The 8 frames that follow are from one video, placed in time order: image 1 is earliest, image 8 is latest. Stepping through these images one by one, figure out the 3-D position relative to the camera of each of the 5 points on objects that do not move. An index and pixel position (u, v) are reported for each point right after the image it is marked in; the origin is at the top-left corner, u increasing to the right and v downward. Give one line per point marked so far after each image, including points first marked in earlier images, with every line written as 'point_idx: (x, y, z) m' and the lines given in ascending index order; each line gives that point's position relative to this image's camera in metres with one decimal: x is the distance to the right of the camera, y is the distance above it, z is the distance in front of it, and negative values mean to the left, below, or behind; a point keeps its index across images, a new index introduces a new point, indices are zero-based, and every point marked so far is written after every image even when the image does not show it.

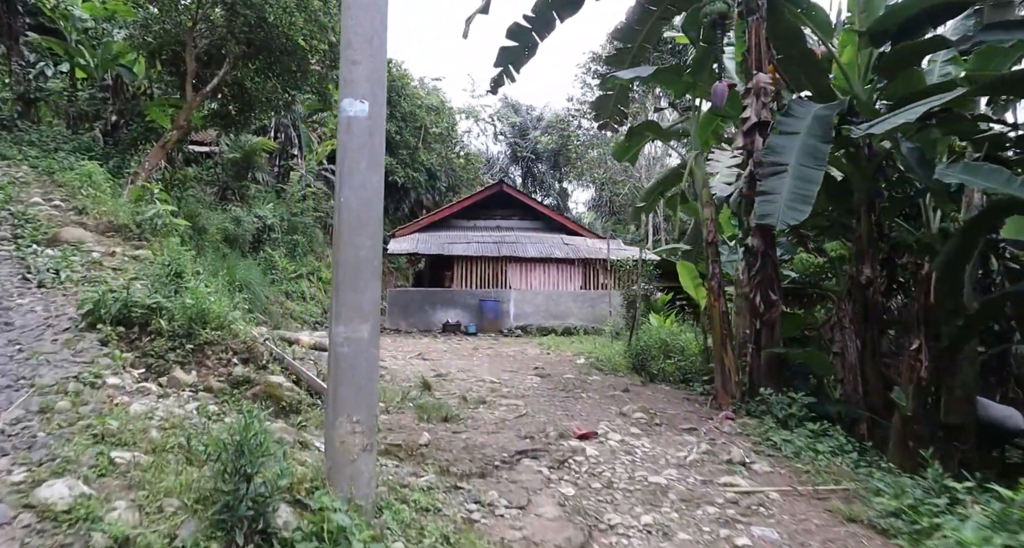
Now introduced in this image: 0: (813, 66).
0: (+2.2, +1.5, +4.3) m
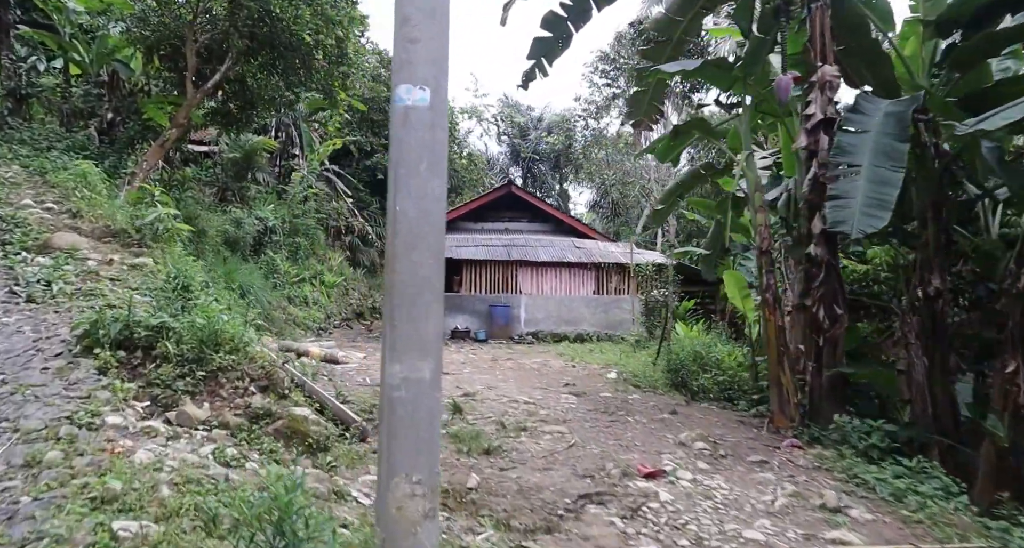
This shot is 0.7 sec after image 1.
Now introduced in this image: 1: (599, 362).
0: (+2.5, +1.5, +4.0) m
1: (+1.0, -1.0, +6.8) m
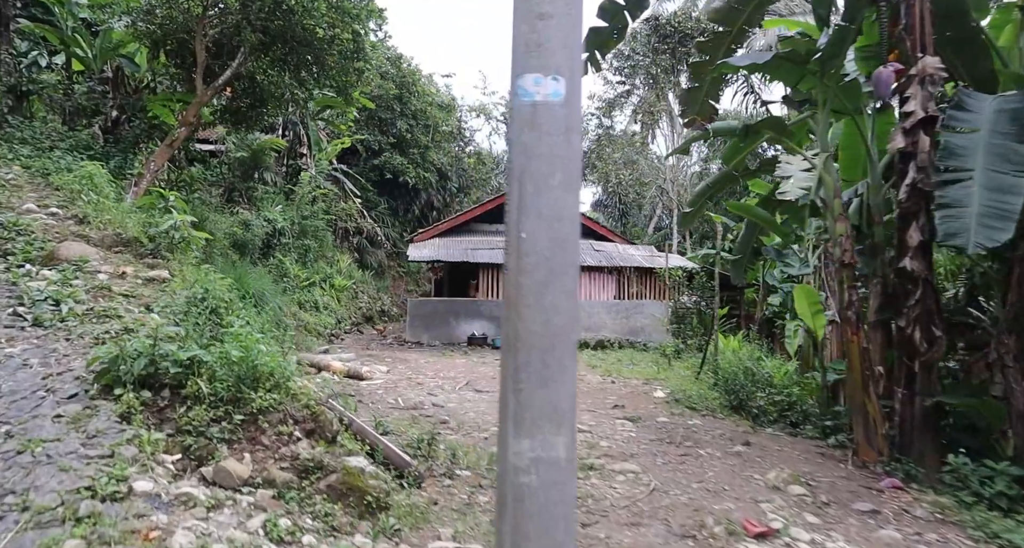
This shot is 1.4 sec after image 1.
0: (+2.8, +1.4, +3.6) m
1: (+1.3, -1.1, +6.4) m
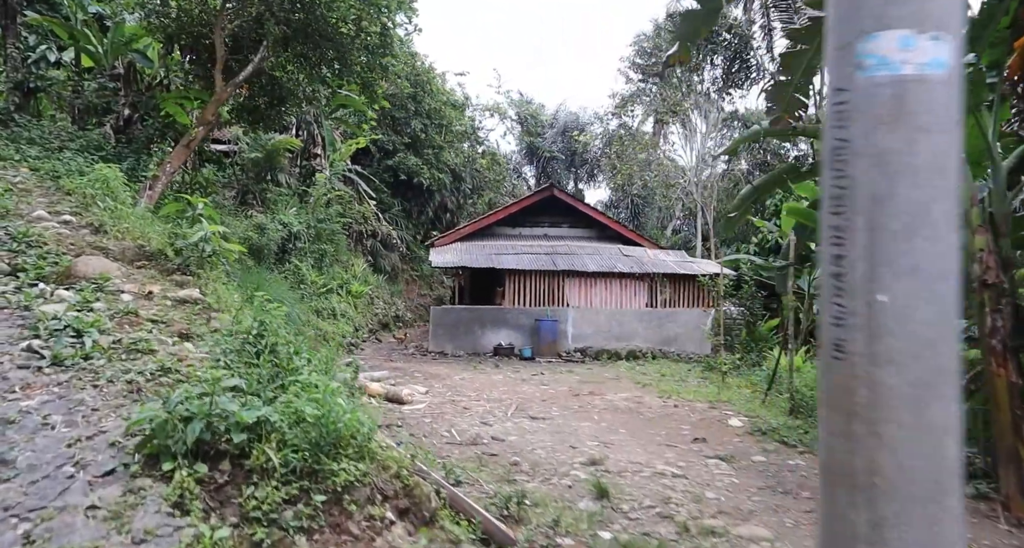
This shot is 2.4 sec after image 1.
0: (+3.3, +1.2, +3.1) m
1: (+1.8, -1.2, +5.9) m
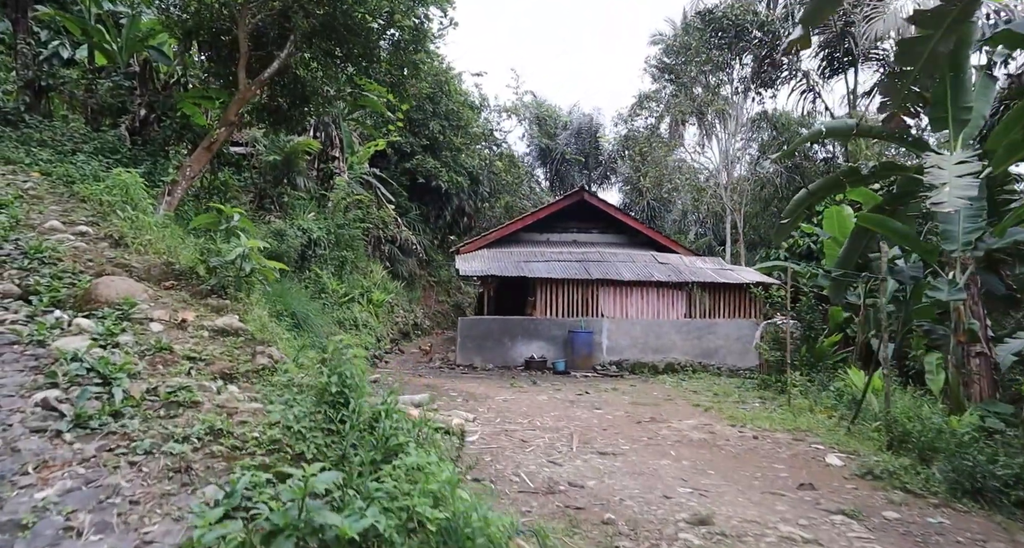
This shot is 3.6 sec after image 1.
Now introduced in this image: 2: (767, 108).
0: (+3.8, +1.1, +2.5) m
1: (+2.4, -1.4, +5.3) m
2: (+7.3, +4.8, +16.8) m
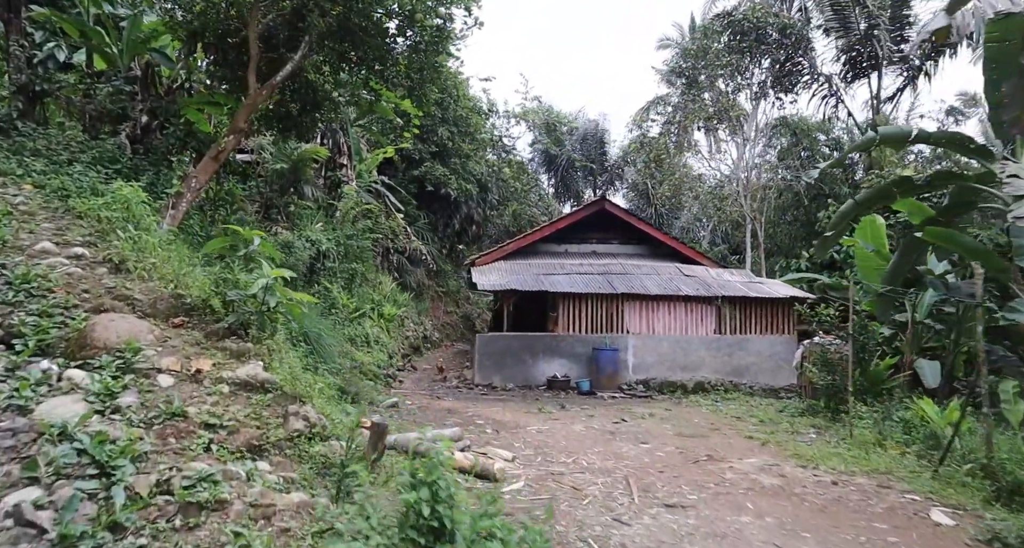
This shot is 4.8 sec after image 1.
0: (+4.2, +1.0, +2.0) m
1: (+2.7, -1.5, +4.8) m
2: (+7.7, +4.5, +16.3) m
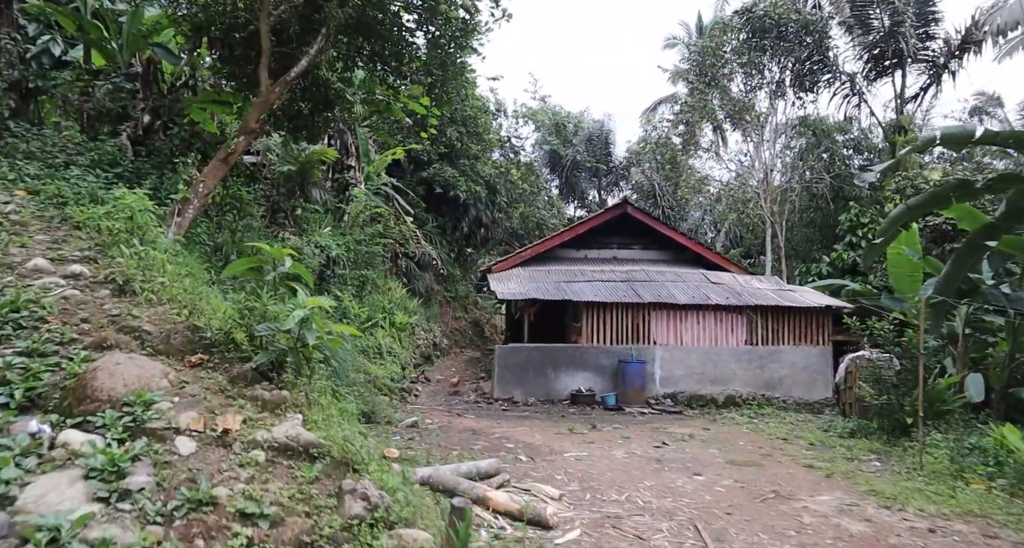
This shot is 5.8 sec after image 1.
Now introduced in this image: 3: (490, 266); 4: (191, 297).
0: (+4.5, +0.8, +1.5) m
1: (+3.1, -1.7, +4.3) m
2: (+8.0, +4.4, +15.9) m
3: (-0.4, +0.1, +10.7) m
4: (-2.0, 0.0, +3.6) m
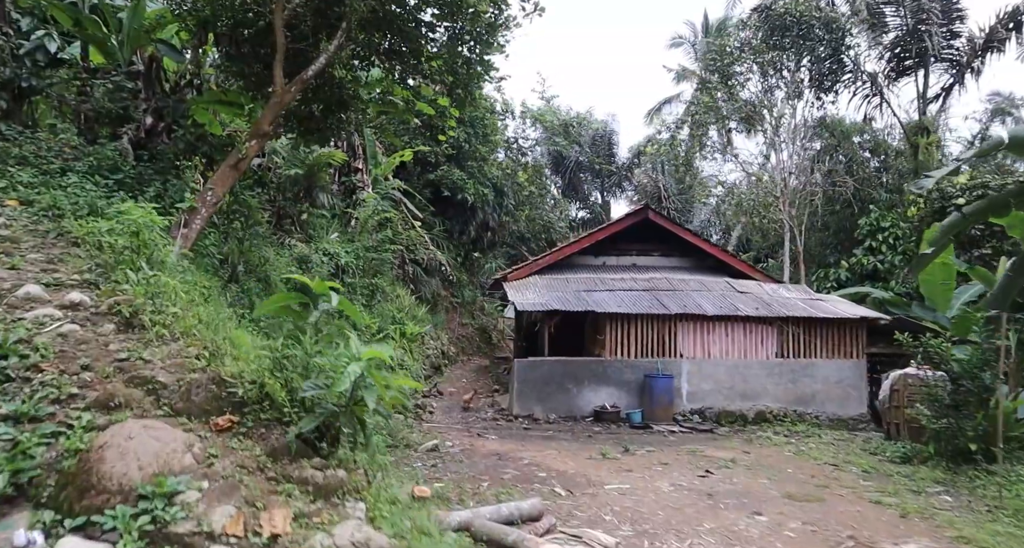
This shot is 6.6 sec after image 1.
0: (+4.9, +0.7, +1.1) m
1: (+3.4, -1.8, +3.9) m
2: (+8.3, +4.2, +15.4) m
3: (-0.1, 0.0, +10.2) m
4: (-1.6, -0.2, +3.1) m
